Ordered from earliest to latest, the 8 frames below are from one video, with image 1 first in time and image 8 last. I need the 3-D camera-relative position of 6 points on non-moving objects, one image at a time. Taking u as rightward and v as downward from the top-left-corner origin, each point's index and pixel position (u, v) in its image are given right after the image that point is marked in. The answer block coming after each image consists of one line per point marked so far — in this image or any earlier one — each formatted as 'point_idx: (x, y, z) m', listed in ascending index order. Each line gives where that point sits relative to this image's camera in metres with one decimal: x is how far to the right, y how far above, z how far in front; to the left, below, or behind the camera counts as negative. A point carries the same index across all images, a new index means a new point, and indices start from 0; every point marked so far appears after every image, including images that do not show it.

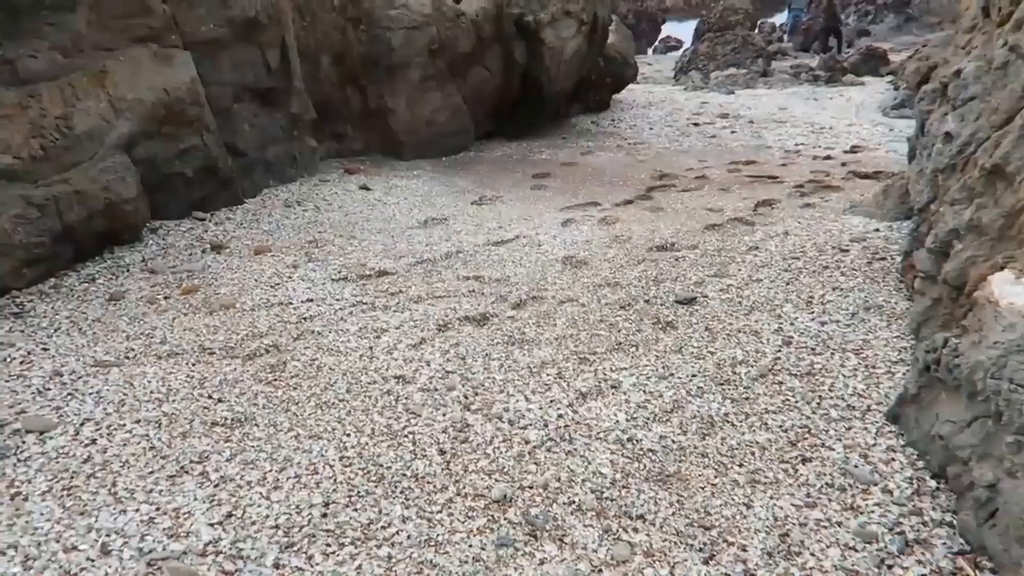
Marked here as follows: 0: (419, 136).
0: (-1.3, +2.0, +10.3) m
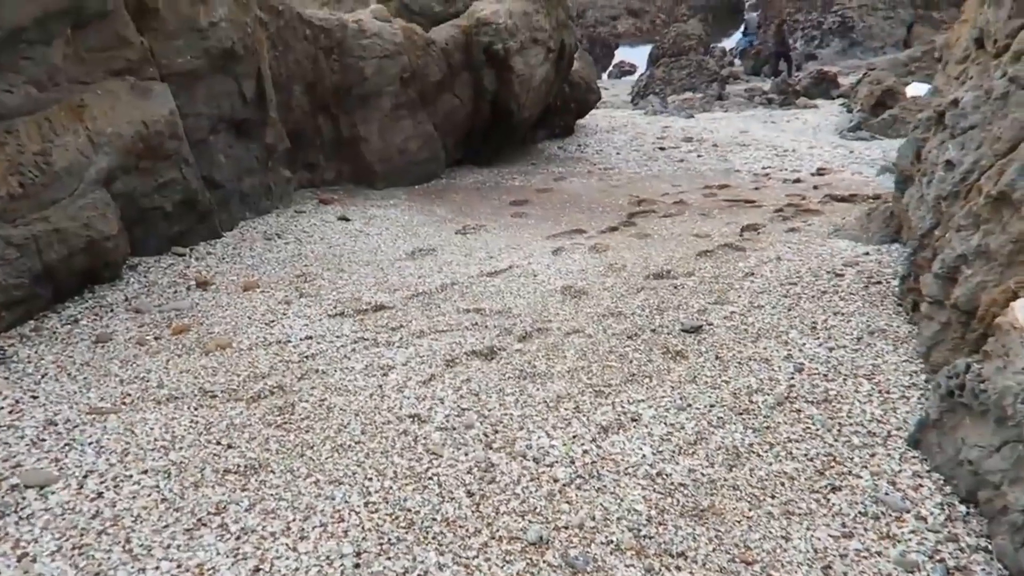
0: (-1.6, +1.6, +10.3) m
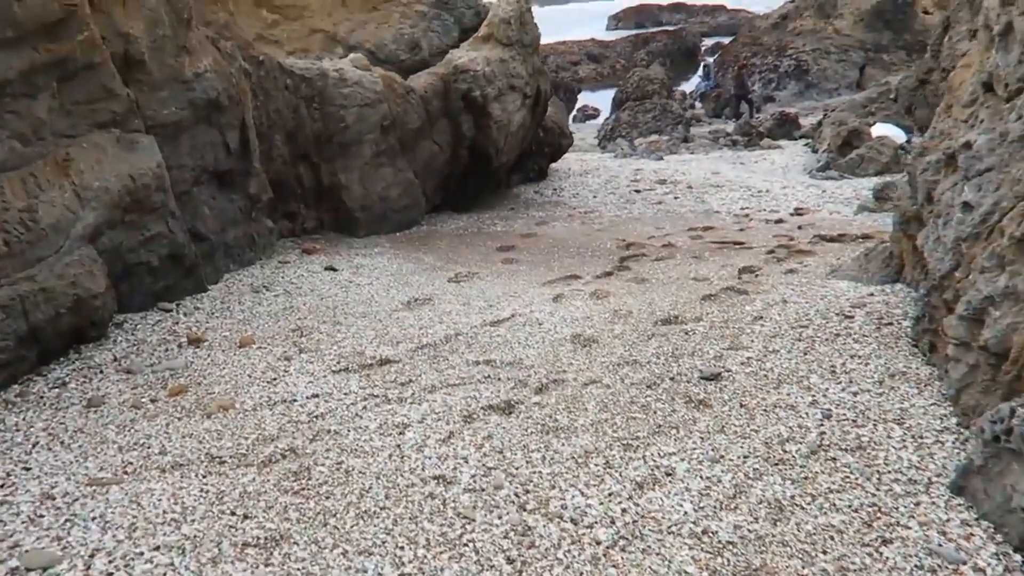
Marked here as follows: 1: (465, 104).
0: (-1.8, +1.0, +10.2) m
1: (-0.7, +2.7, +11.4) m
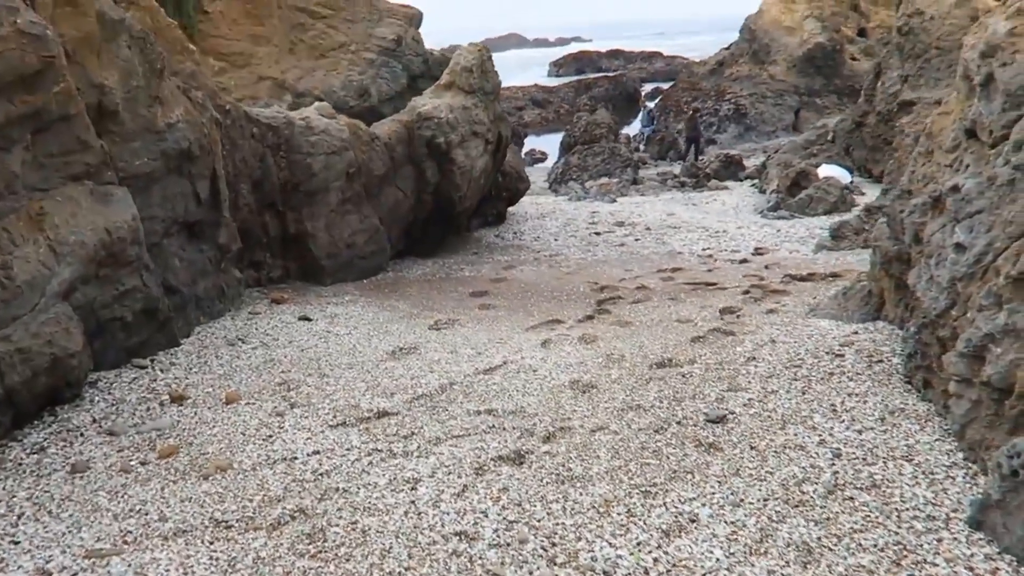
0: (-2.2, +0.4, +10.1) m
1: (-1.2, +2.0, +11.5) m
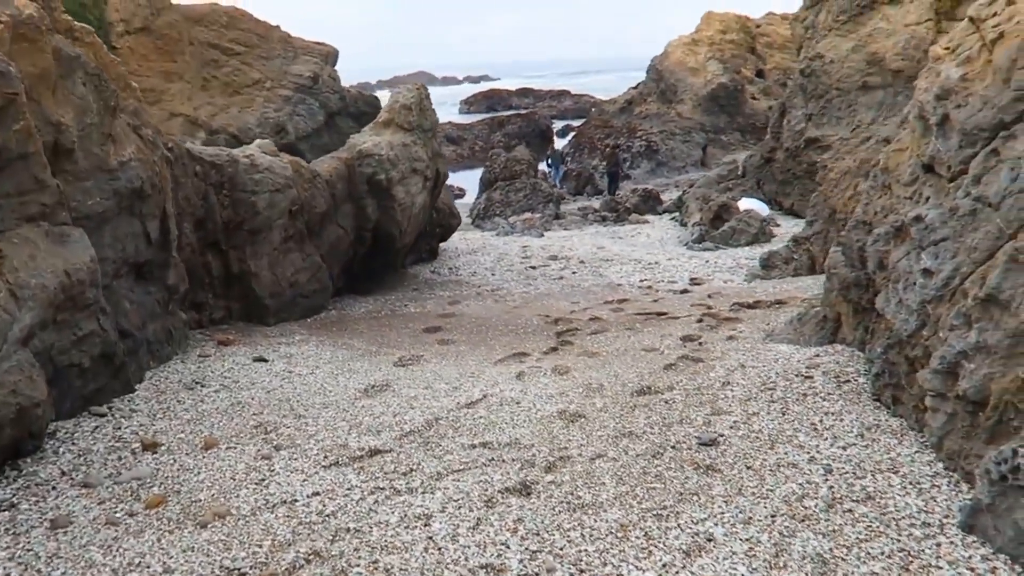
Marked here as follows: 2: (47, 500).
0: (-2.9, -0.1, +9.9) m
1: (-2.1, +1.5, +11.5) m
2: (-2.5, -1.1, +4.2) m
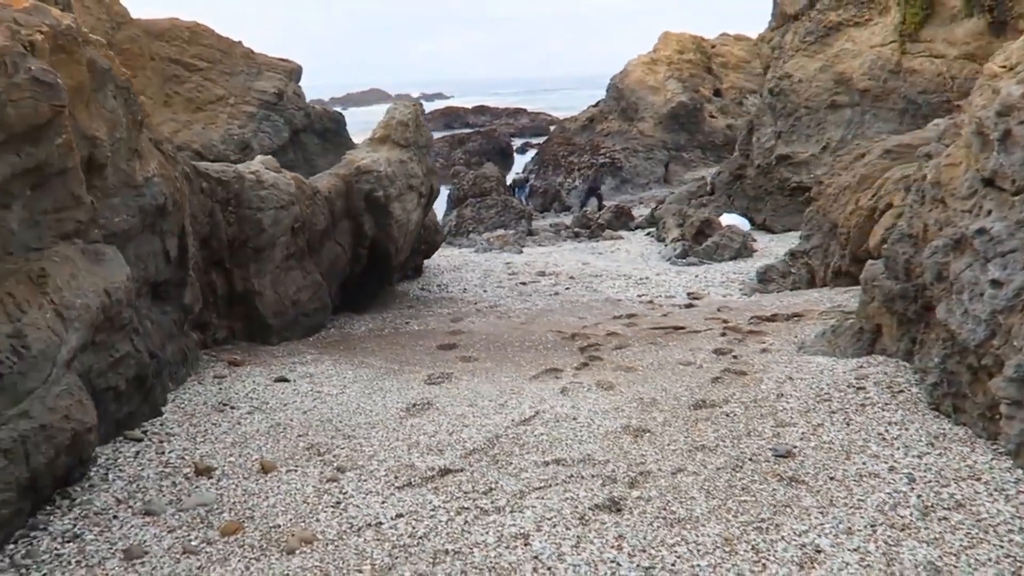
0: (-2.8, -0.4, +9.7) m
1: (-2.1, +1.2, +11.3) m
2: (-2.1, -1.2, +4.1) m
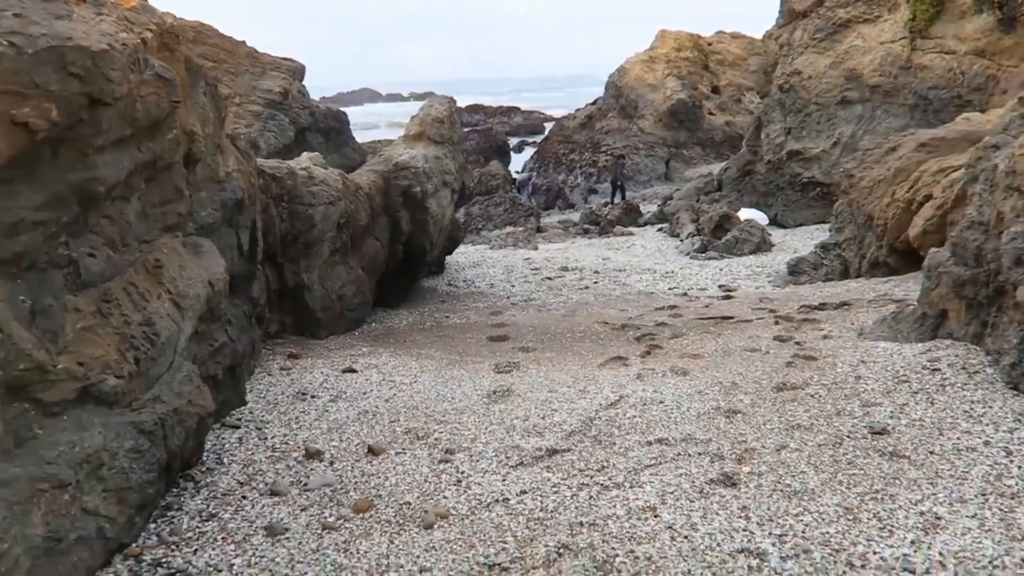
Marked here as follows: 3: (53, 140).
0: (-2.2, -0.3, +9.8) m
1: (-1.6, +1.3, +11.5) m
2: (-1.4, -1.2, +4.2) m
3: (-2.1, +0.7, +3.7) m
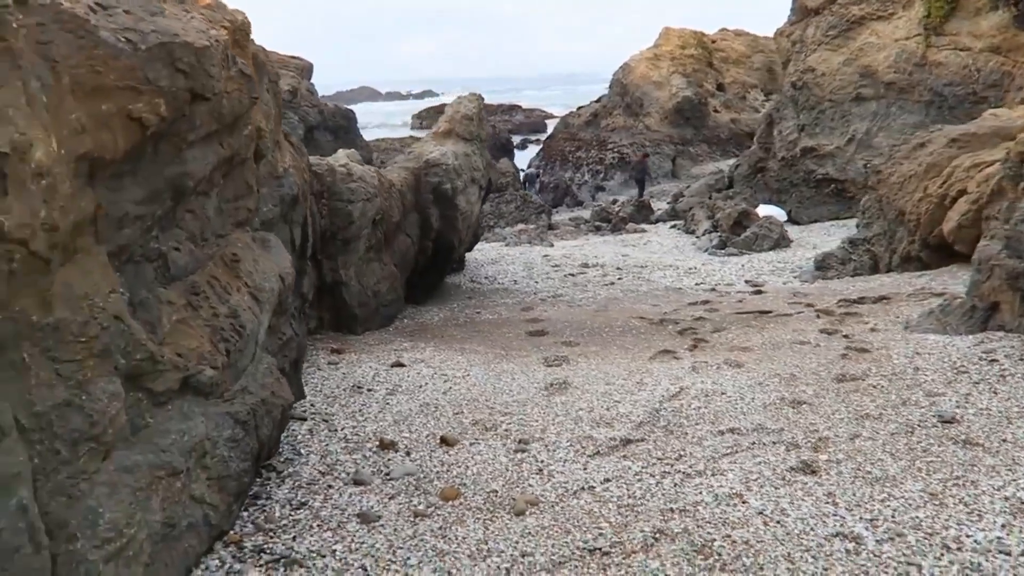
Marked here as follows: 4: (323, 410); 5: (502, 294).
0: (-1.8, -0.3, +9.9) m
1: (-1.1, +1.3, +11.6) m
2: (-1.0, -1.1, +4.3) m
3: (-1.7, +0.7, +3.8) m
4: (-1.4, -0.9, +5.9) m
5: (-0.1, -0.1, +12.9) m
